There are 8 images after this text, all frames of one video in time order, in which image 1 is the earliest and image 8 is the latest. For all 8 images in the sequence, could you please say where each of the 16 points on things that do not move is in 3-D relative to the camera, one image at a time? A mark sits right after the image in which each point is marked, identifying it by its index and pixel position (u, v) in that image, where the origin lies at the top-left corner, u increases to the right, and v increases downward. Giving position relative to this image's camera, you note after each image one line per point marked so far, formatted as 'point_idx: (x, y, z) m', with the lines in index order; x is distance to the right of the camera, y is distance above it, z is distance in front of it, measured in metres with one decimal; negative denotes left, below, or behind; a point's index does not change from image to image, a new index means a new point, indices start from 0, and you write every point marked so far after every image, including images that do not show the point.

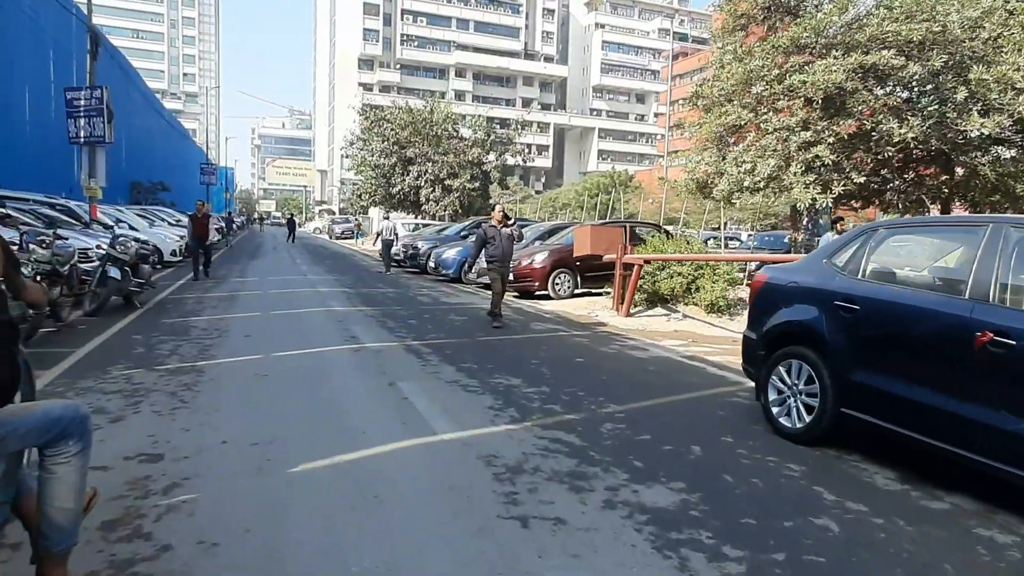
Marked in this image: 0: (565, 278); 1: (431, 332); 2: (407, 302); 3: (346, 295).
0: (+1.2, +0.2, +15.2) m
1: (-1.1, -0.6, +9.3) m
2: (-2.0, -0.3, +13.4) m
3: (-3.5, -0.1, +14.2) m
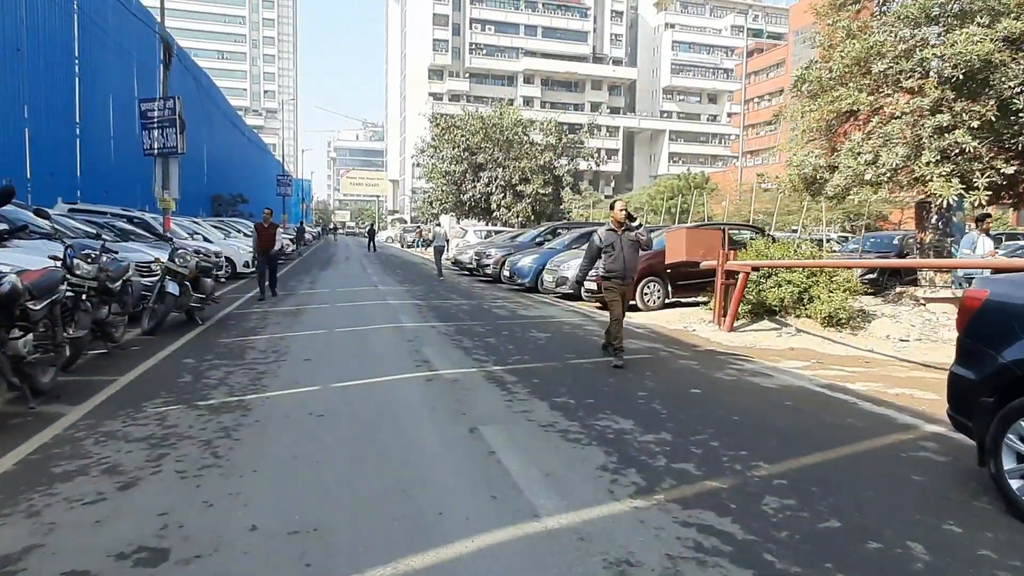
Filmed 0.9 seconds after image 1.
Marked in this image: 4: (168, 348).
0: (+2.9, 0.0, +13.7) m
1: (0.0, -0.8, +8.1) m
2: (-0.5, -0.5, +12.2) m
3: (-1.8, -0.4, +13.2) m
4: (-4.3, -0.8, +8.4) m
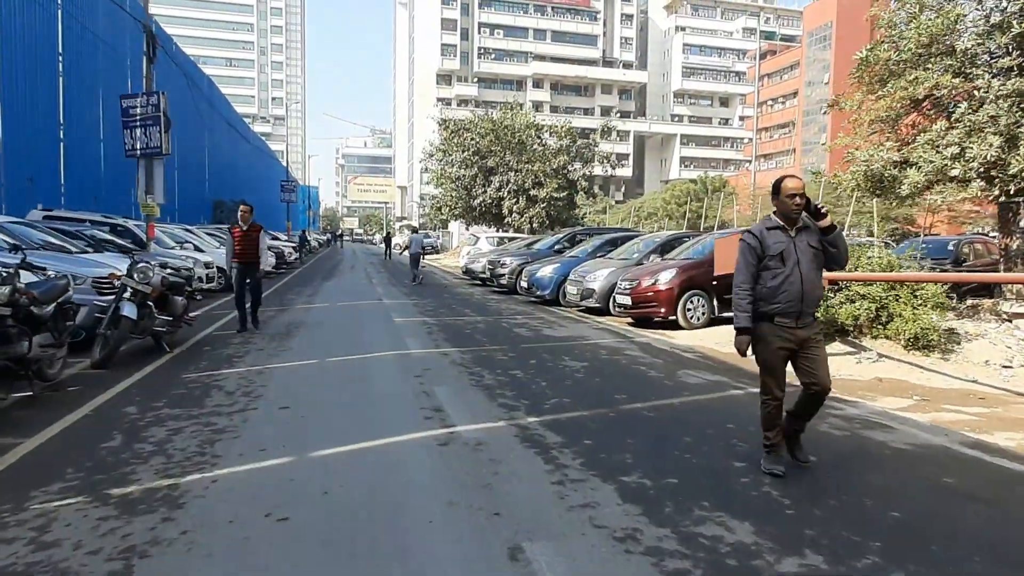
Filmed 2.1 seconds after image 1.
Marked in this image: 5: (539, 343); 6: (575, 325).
0: (+3.3, -0.3, +11.9) m
1: (+0.4, -1.0, +6.4) m
2: (-0.1, -0.8, +10.5) m
3: (-1.4, -0.7, +11.5) m
4: (-4.0, -1.0, +6.7) m
5: (+0.4, -0.8, +9.9) m
6: (+1.2, -0.7, +12.6) m
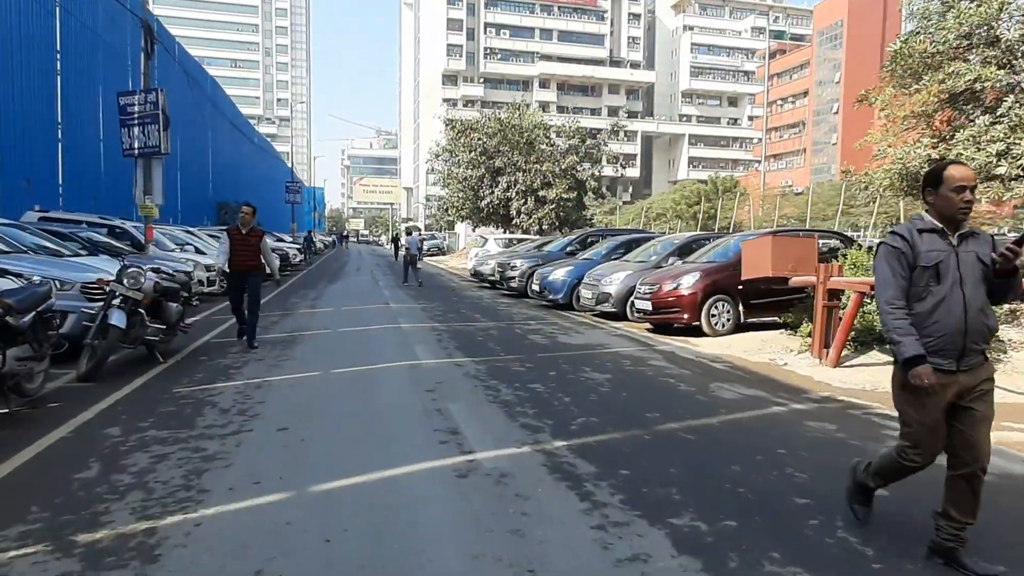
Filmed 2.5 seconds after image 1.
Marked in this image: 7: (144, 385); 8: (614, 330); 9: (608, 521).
0: (+3.5, -0.3, +11.3) m
1: (+0.5, -1.1, +5.8) m
2: (+0.1, -0.8, +10.0) m
3: (-1.2, -0.7, +10.9) m
4: (-3.8, -1.1, +6.2) m
5: (+0.6, -0.9, +9.4) m
6: (+1.4, -0.8, +12.0) m
7: (-3.8, -1.0, +7.1) m
8: (+1.9, -0.8, +12.2) m
9: (+0.5, -1.2, +3.5) m
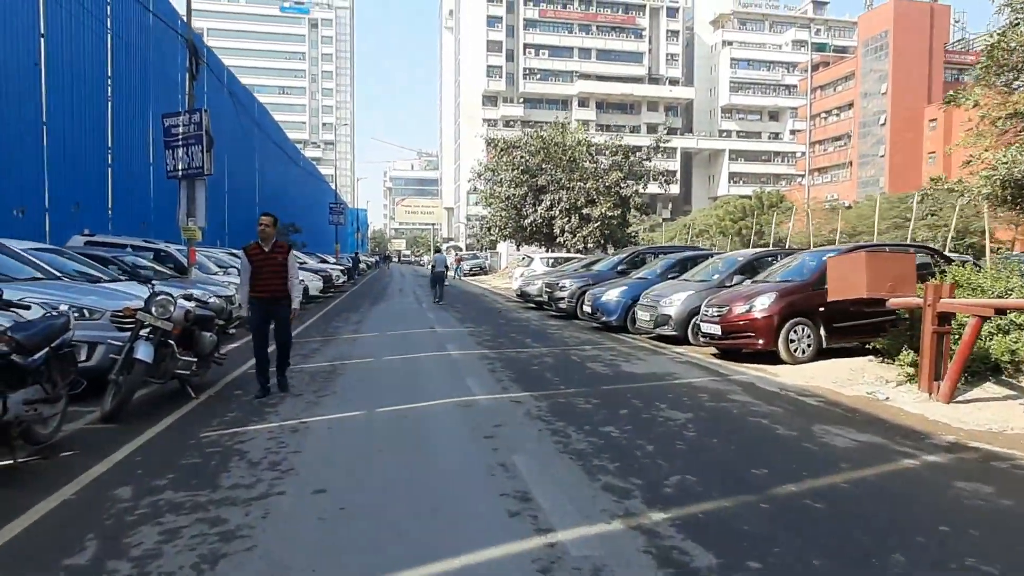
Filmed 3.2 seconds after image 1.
0: (+4.4, -0.7, +10.2) m
1: (+1.1, -1.3, +4.8) m
2: (+0.9, -1.2, +9.0) m
3: (-0.4, -1.1, +10.0) m
4: (-3.2, -1.3, +5.5) m
5: (+1.4, -1.2, +8.4) m
6: (+2.3, -1.1, +11.0) m
7: (-3.2, -1.3, +6.3) m
8: (+2.8, -1.1, +11.2) m
9: (+0.9, -1.4, +2.5) m
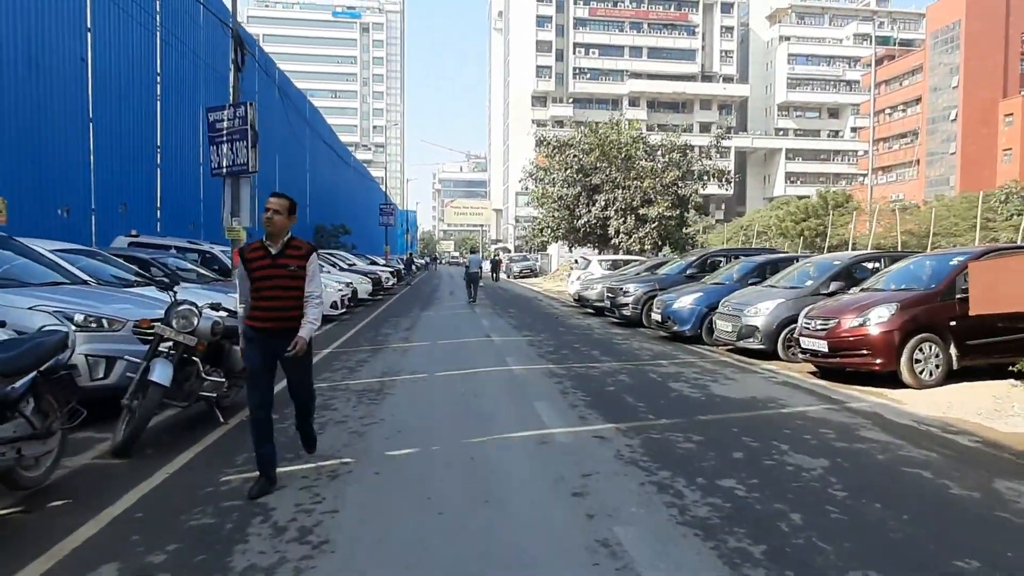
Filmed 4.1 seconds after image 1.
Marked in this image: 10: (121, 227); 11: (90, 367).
0: (+5.3, -0.8, +8.6) m
1: (+1.7, -1.4, +3.5) m
2: (+1.8, -1.3, +7.7) m
3: (+0.6, -1.2, +8.8) m
4: (-2.6, -1.4, +4.4) m
5: (+2.2, -1.3, +7.0) m
6: (+3.3, -1.3, +9.6) m
7: (-2.5, -1.4, +5.3) m
8: (+3.8, -1.3, +9.7) m
9: (+1.3, -1.4, +1.2) m
10: (-10.7, +1.7, +18.4) m
11: (-4.0, -0.8, +6.4) m
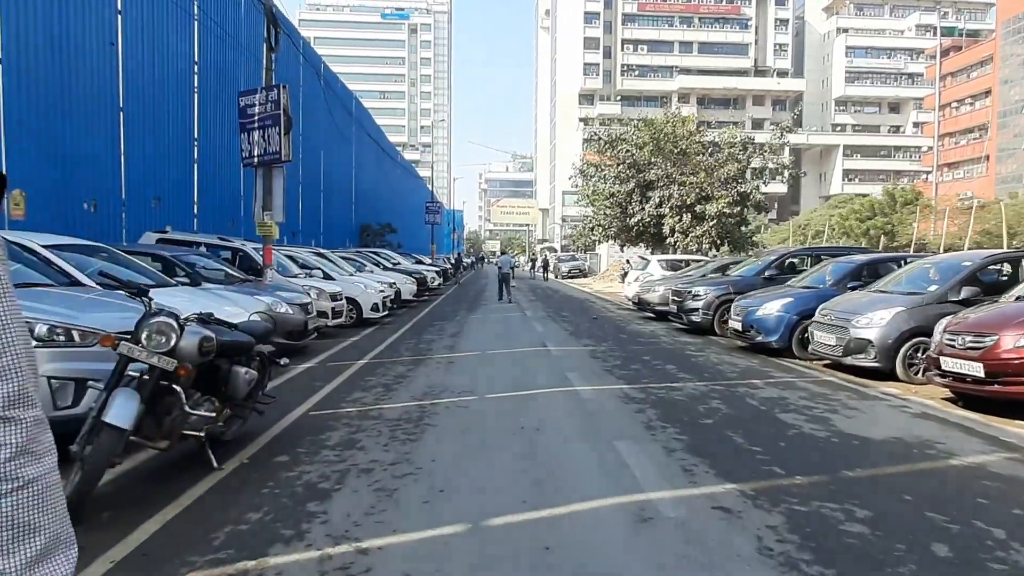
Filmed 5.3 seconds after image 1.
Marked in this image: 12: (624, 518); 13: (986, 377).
0: (+6.0, -0.9, +6.6) m
1: (+2.0, -1.5, +1.7) m
2: (+2.4, -1.4, +5.9) m
3: (+1.3, -1.3, +7.1) m
4: (-2.1, -1.4, +2.9) m
5: (+2.8, -1.4, +5.2) m
6: (+4.1, -1.3, +7.7) m
7: (-2.0, -1.4, +3.8) m
8: (+4.5, -1.3, +7.8) m
9: (+1.6, -1.5, -0.5) m
10: (-9.3, +1.7, +17.4) m
11: (-3.4, -0.8, +5.0) m
12: (+0.7, -1.3, +4.0) m
13: (+4.9, -0.9, +7.1) m
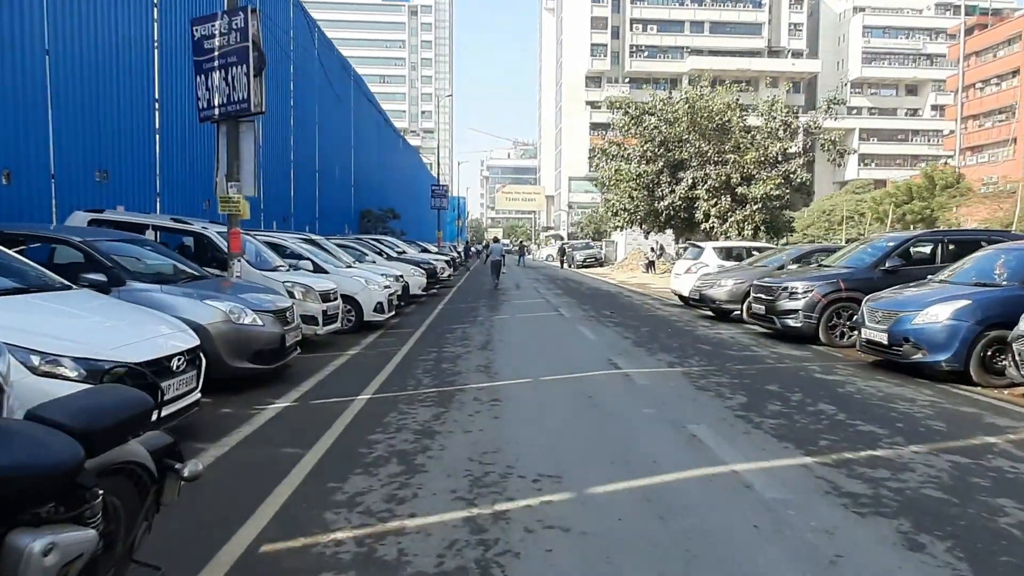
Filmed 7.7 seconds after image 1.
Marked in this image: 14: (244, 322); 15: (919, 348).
0: (+6.8, -1.0, +3.1) m
1: (+2.8, -1.6, -1.7) m
2: (+3.2, -1.4, +2.4) m
3: (+2.1, -1.3, +3.6) m
4: (-1.4, -1.6, -0.5) m
5: (+3.5, -1.5, +1.8) m
6: (+4.9, -1.4, +4.2) m
7: (-1.3, -1.5, +0.3) m
8: (+5.3, -1.4, +4.4) m
9: (+2.3, -1.7, -4.0) m
10: (-8.5, +1.8, +14.0) m
11: (-2.6, -0.9, +1.6) m
12: (+1.4, -1.5, +0.6) m
13: (+5.7, -1.0, +3.6) m
14: (-2.9, -0.4, +7.2) m
15: (+5.2, -0.8, +8.8) m
